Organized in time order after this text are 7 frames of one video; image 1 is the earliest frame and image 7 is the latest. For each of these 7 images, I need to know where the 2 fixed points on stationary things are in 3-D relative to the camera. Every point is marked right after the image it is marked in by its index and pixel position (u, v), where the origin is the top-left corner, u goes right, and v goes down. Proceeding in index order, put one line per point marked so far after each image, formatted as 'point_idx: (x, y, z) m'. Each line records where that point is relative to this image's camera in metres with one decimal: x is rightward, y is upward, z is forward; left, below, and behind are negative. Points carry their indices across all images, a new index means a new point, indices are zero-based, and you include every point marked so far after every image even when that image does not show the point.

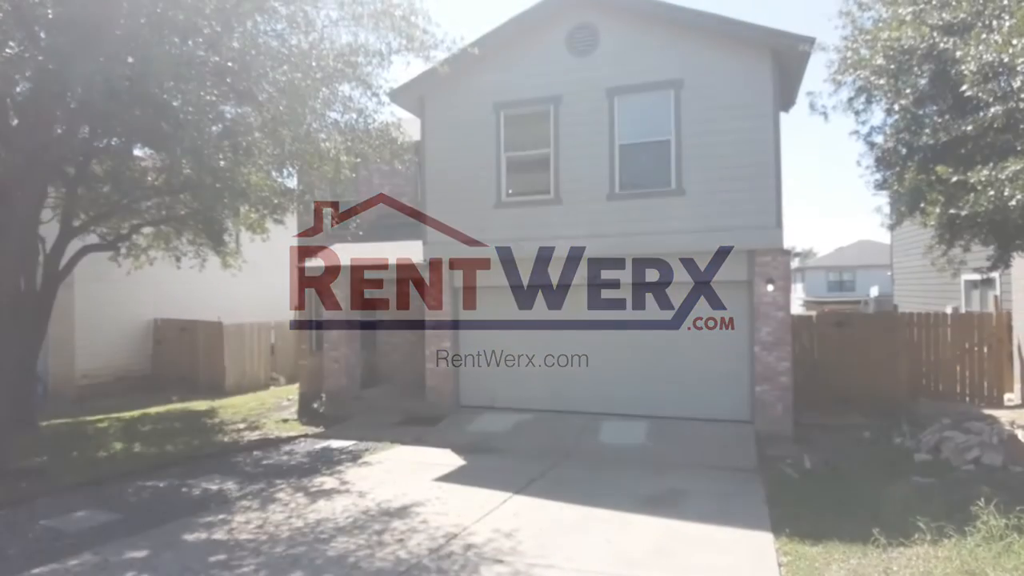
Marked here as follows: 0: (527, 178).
0: (+0.3, +2.1, +12.2) m
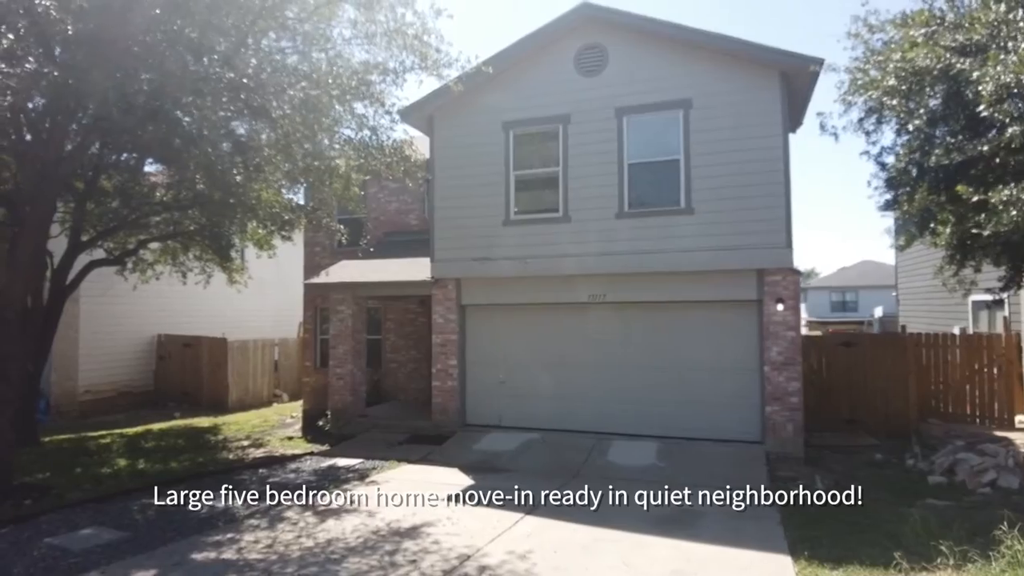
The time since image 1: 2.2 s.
0: (+0.5, +1.8, +12.2) m
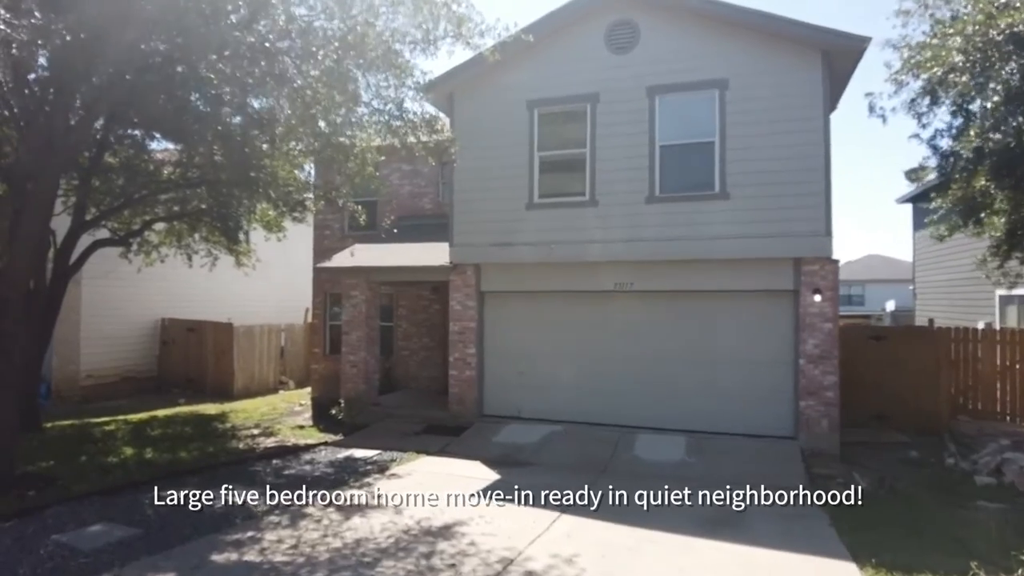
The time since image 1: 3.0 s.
0: (+0.9, +2.0, +11.7) m
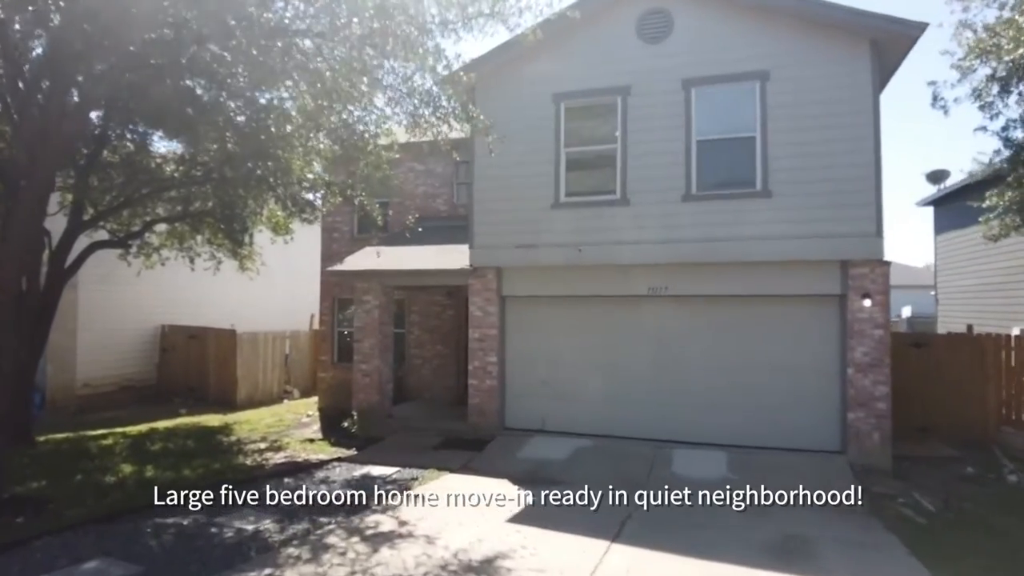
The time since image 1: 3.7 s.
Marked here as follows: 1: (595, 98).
0: (+1.3, +1.9, +11.0) m
1: (+1.4, +3.3, +11.0) m
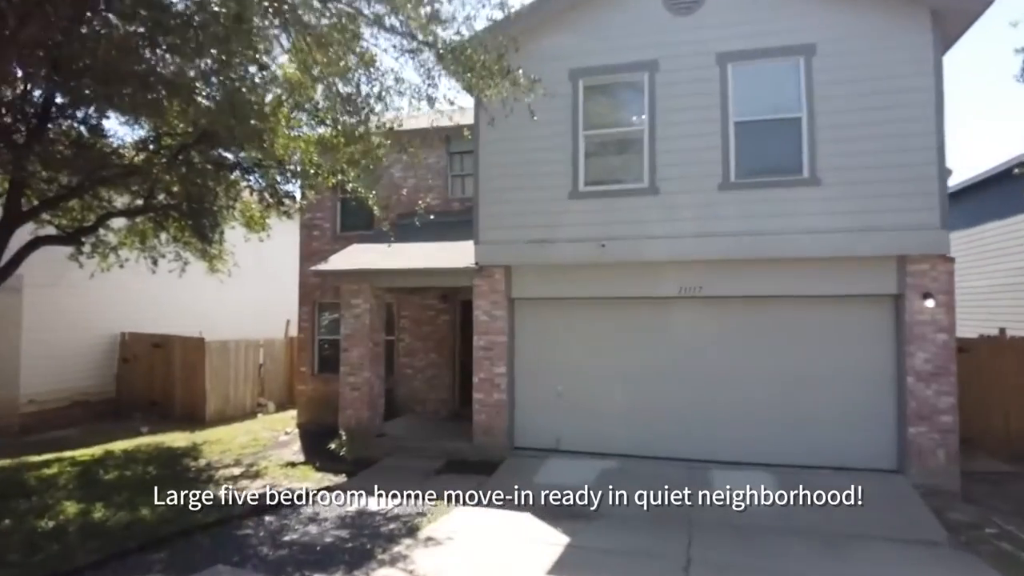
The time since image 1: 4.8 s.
0: (+1.5, +1.9, +9.8) m
1: (+1.6, +3.3, +9.8) m
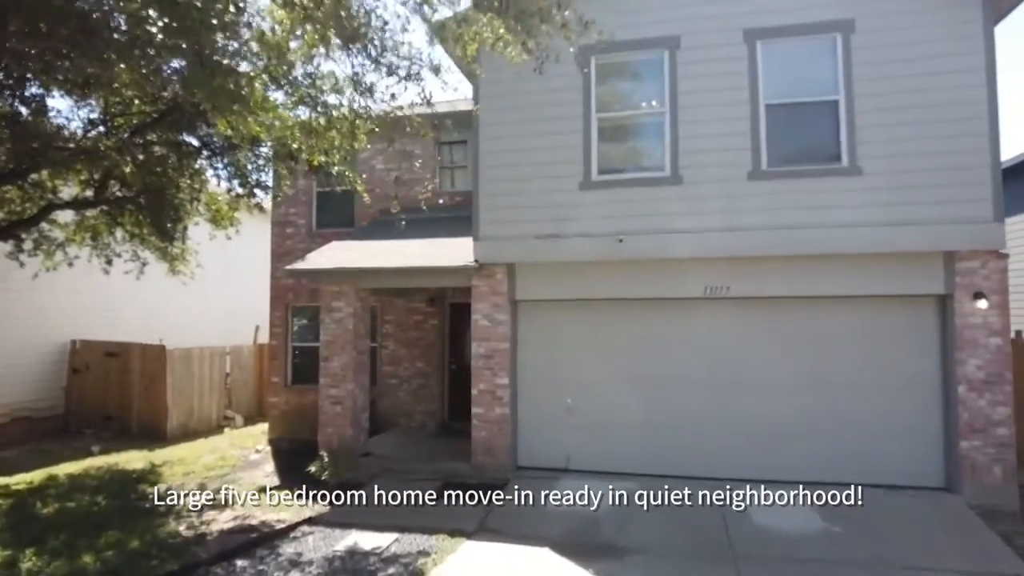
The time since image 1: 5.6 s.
0: (+1.6, +1.9, +8.8) m
1: (+1.7, +3.3, +8.8) m
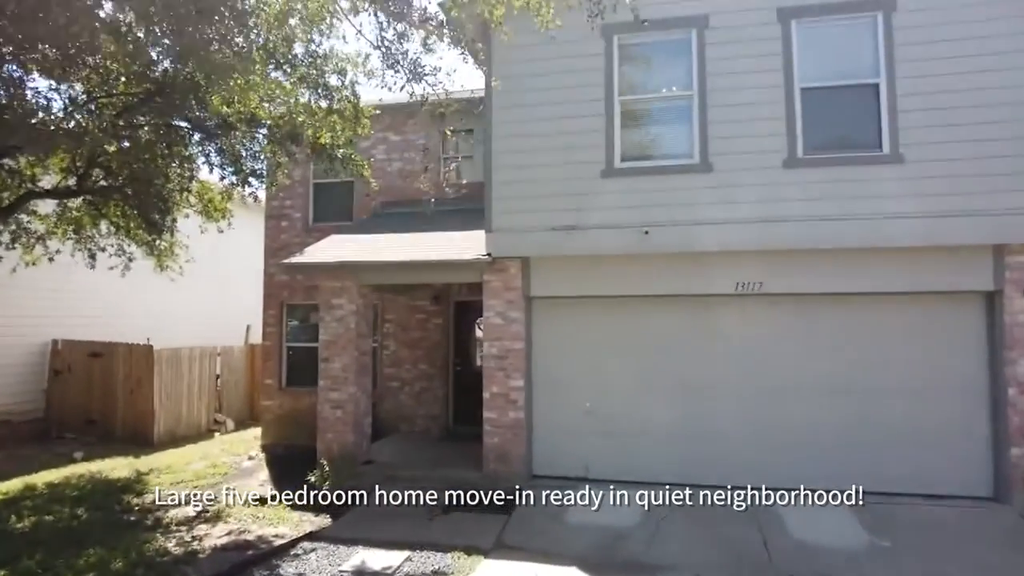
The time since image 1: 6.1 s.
0: (+1.8, +2.0, +8.3) m
1: (+1.9, +3.3, +8.2) m
